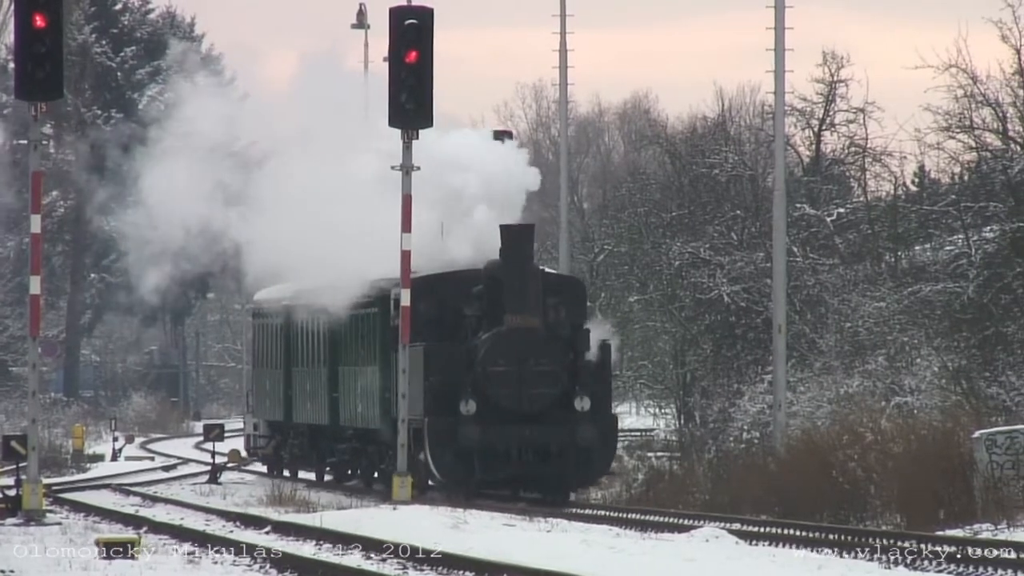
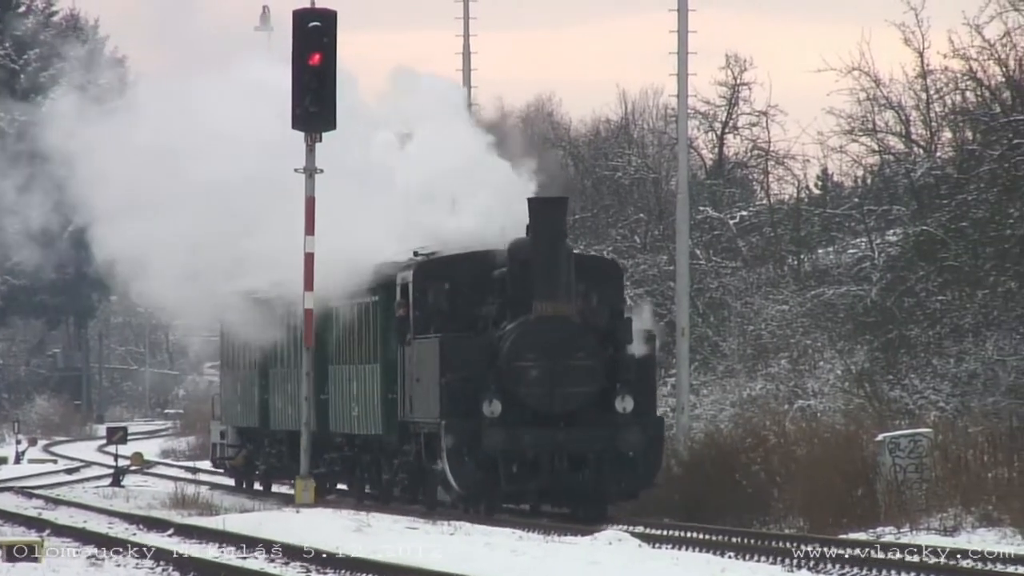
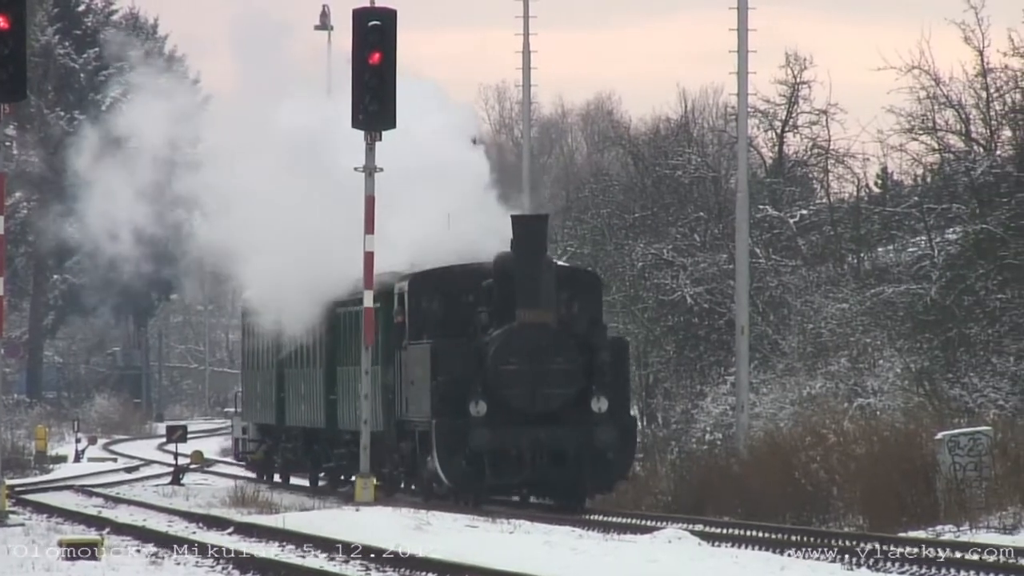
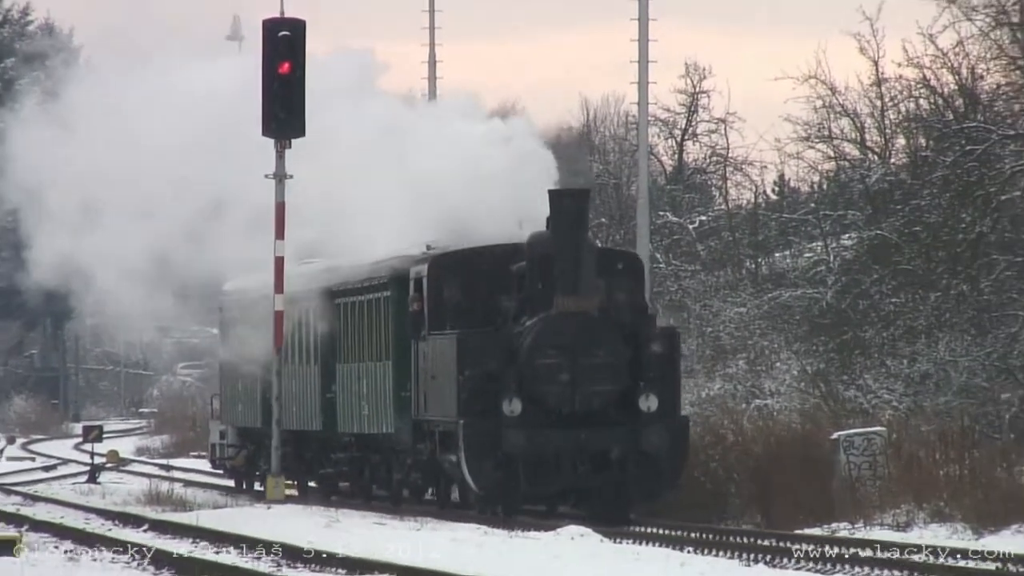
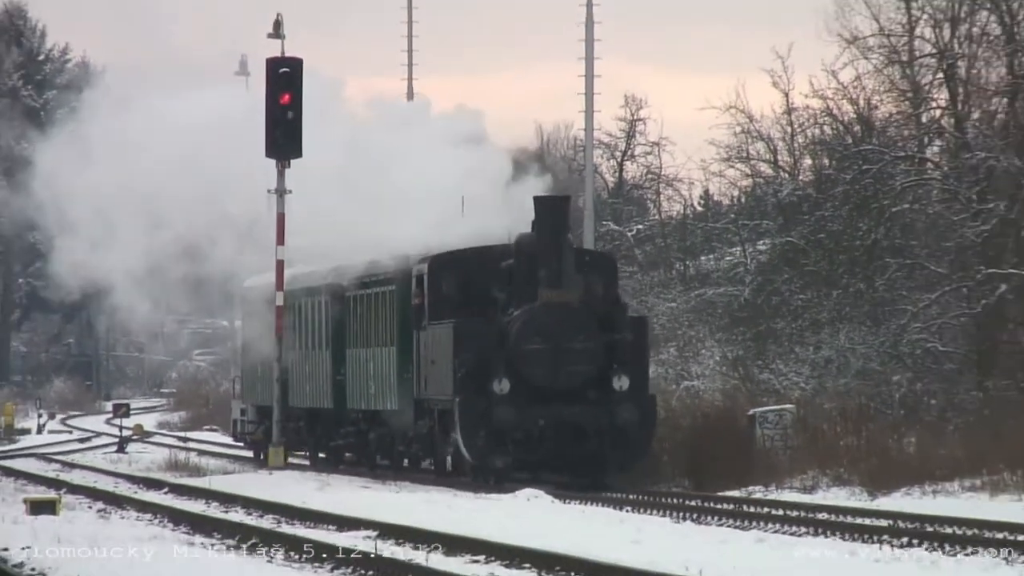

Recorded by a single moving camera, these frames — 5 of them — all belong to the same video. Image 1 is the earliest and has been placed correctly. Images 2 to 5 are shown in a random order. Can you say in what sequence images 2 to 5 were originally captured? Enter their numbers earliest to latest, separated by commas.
3, 2, 4, 5
